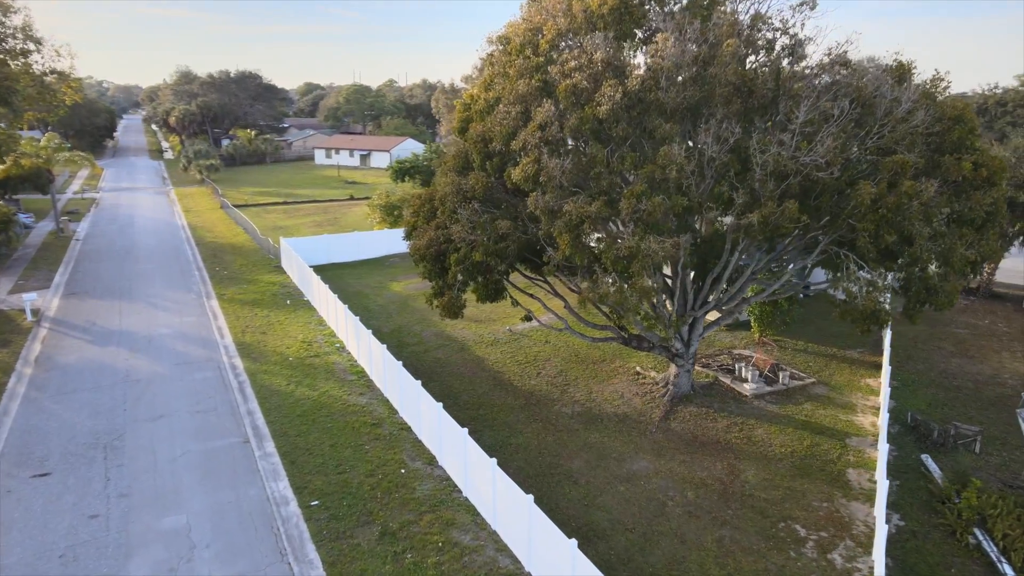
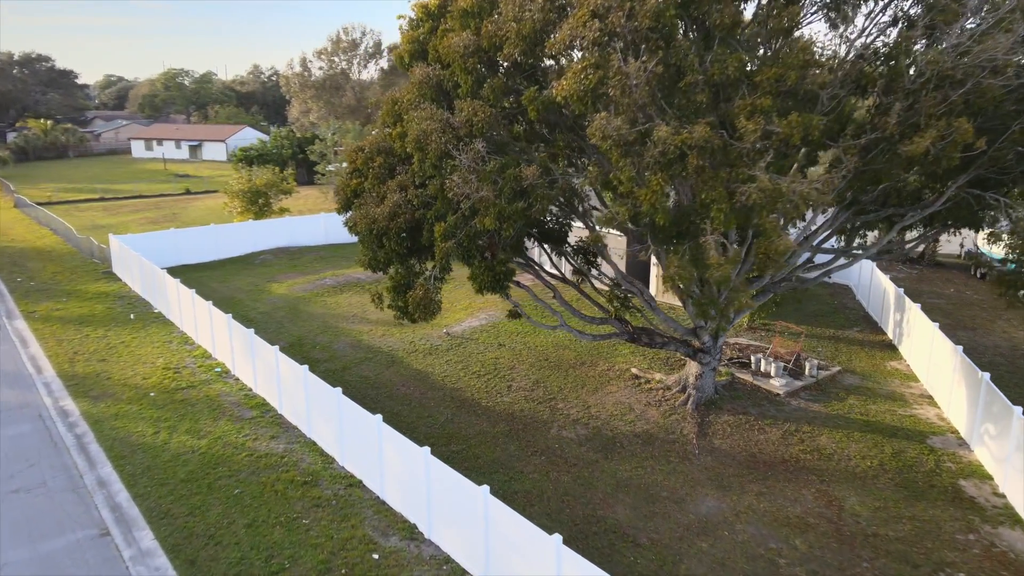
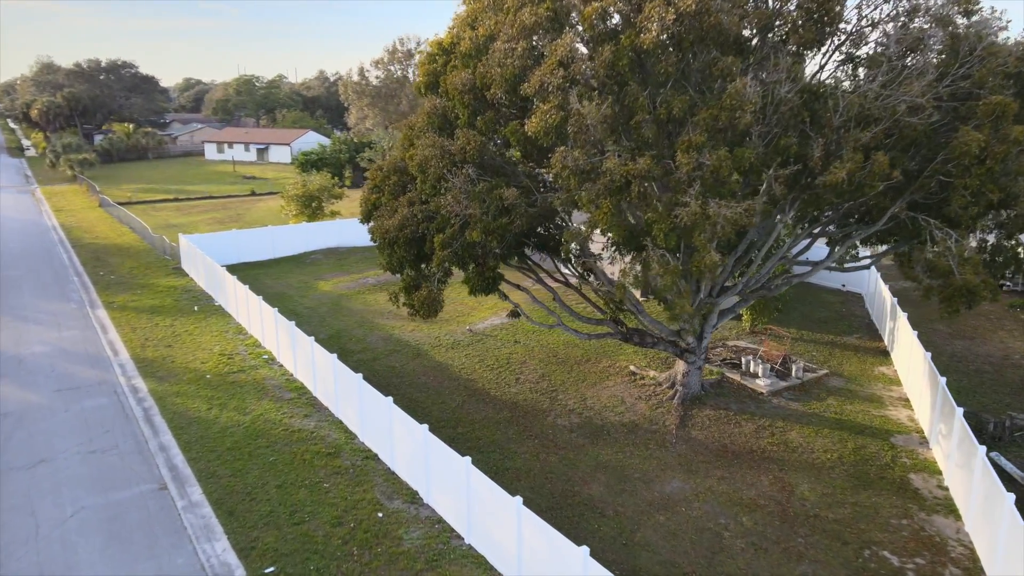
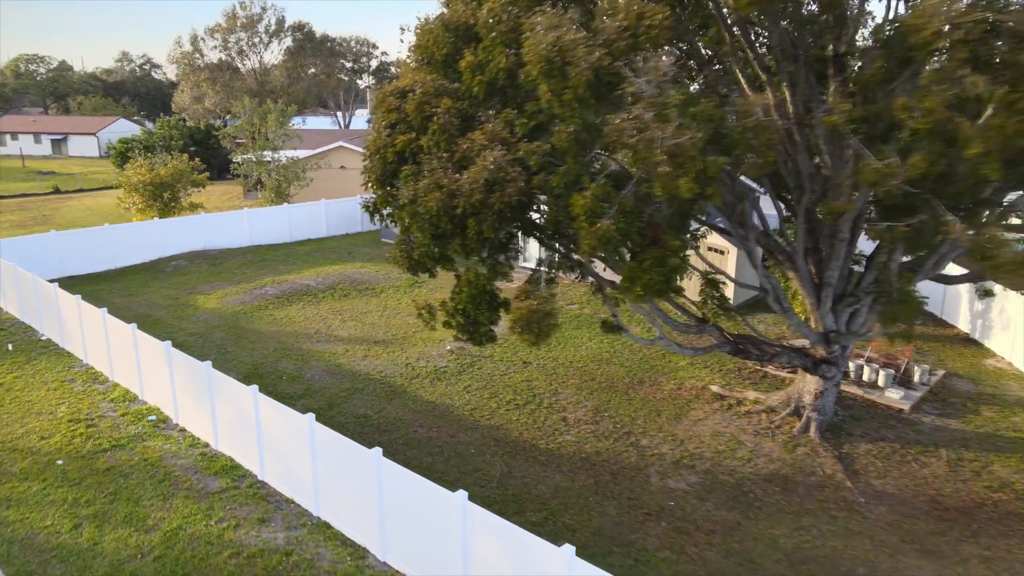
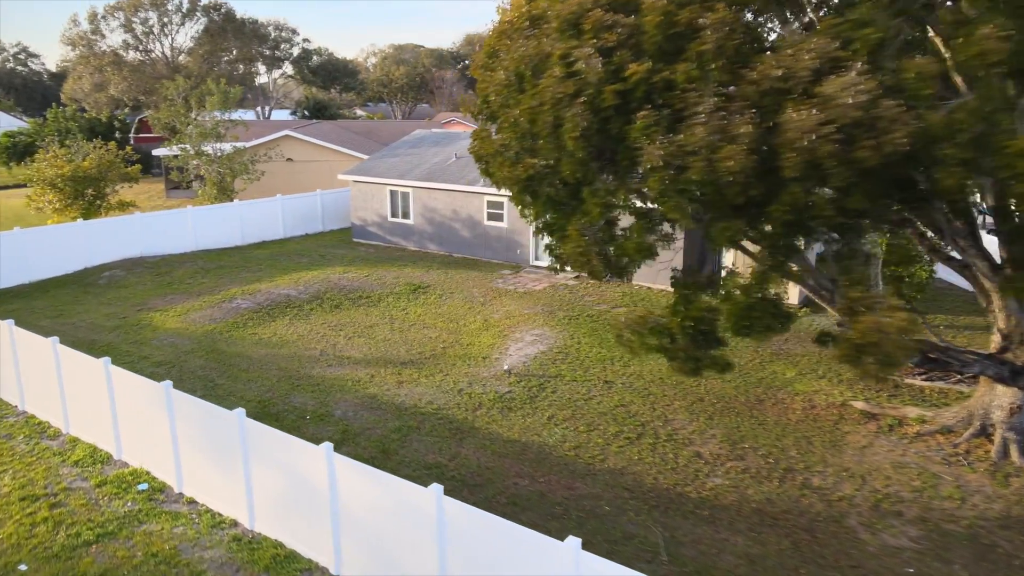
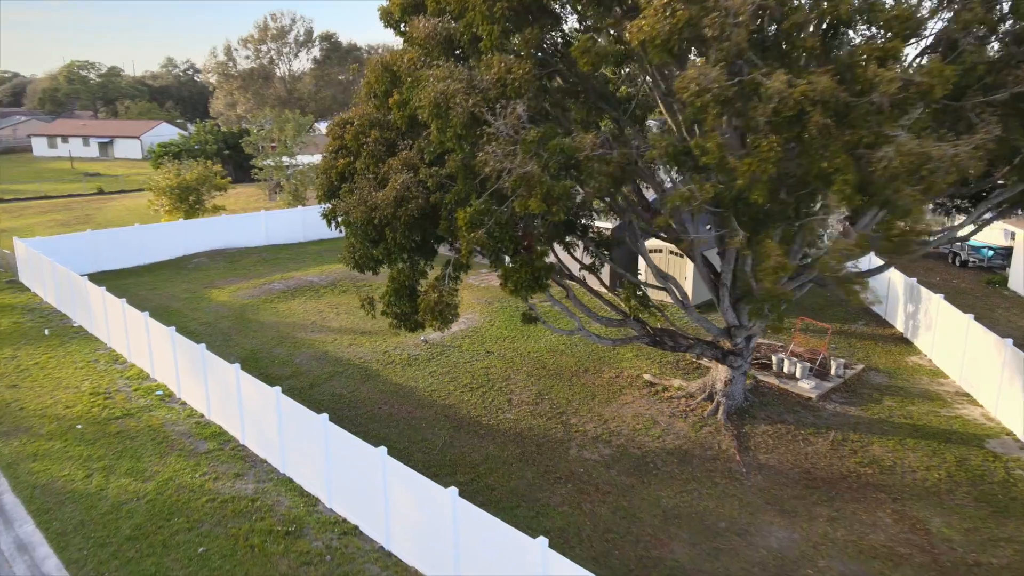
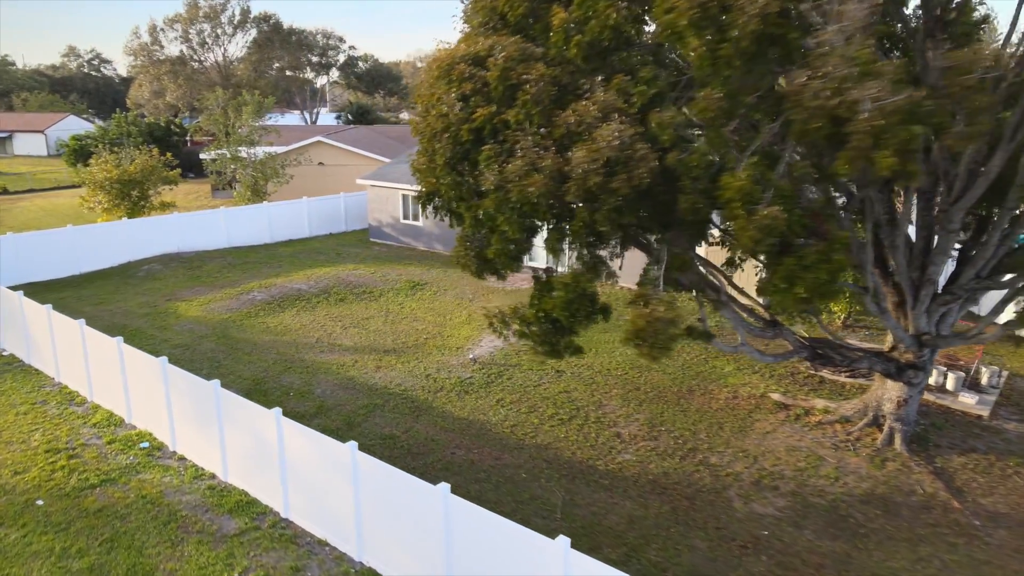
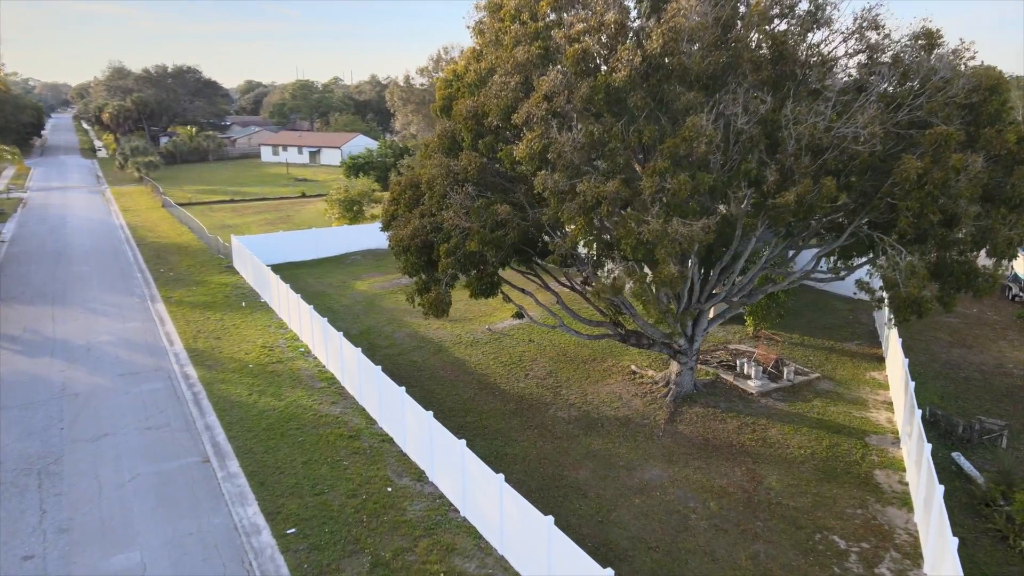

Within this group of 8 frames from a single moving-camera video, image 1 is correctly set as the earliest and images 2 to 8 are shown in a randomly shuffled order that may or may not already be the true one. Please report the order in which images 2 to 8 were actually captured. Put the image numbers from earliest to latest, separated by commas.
8, 3, 2, 6, 4, 7, 5
